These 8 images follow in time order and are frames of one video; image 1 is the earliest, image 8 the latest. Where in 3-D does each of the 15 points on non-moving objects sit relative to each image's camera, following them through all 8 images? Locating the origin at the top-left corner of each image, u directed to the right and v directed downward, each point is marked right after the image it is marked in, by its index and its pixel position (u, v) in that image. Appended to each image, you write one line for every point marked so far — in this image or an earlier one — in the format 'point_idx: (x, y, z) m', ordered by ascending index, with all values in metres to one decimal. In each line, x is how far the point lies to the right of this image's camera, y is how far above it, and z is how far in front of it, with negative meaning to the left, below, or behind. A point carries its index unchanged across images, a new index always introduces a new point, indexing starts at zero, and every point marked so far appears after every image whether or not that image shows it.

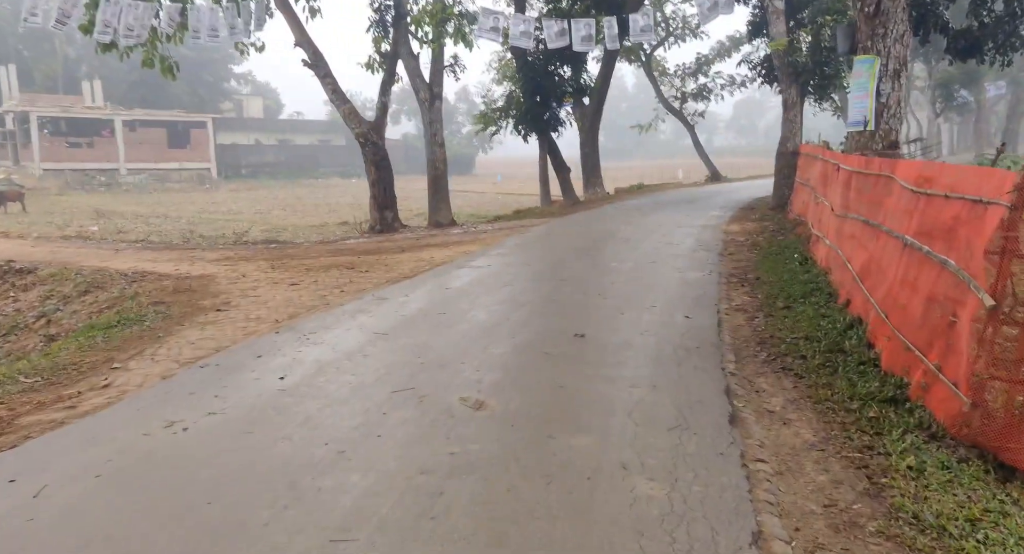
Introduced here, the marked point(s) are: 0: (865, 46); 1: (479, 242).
0: (+3.9, +2.6, +9.3) m
1: (-0.5, +0.6, +13.9) m
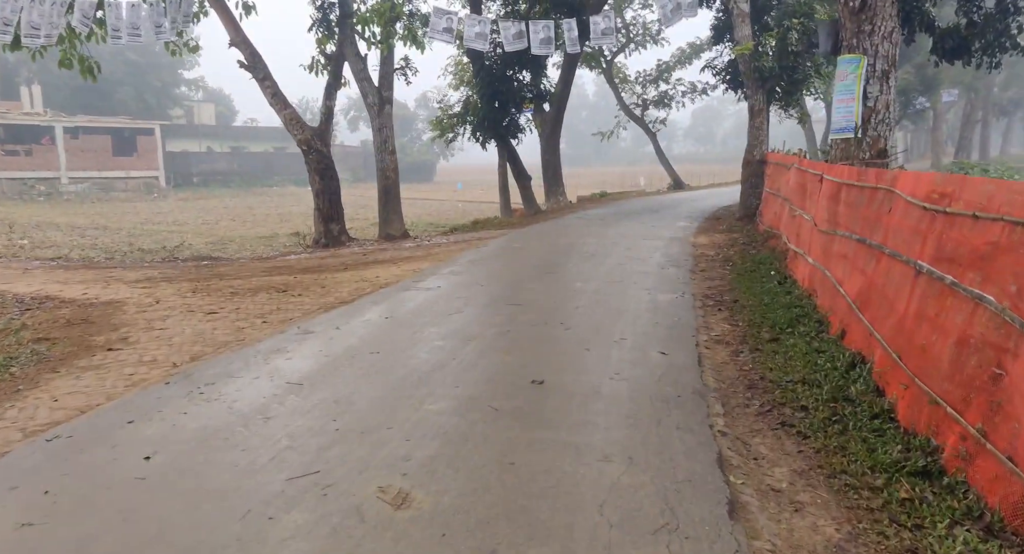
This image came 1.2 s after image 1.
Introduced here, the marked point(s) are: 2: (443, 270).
0: (+3.4, +2.3, +8.5) m
1: (-1.2, +0.3, +12.8) m
2: (-0.9, +0.1, +11.0) m
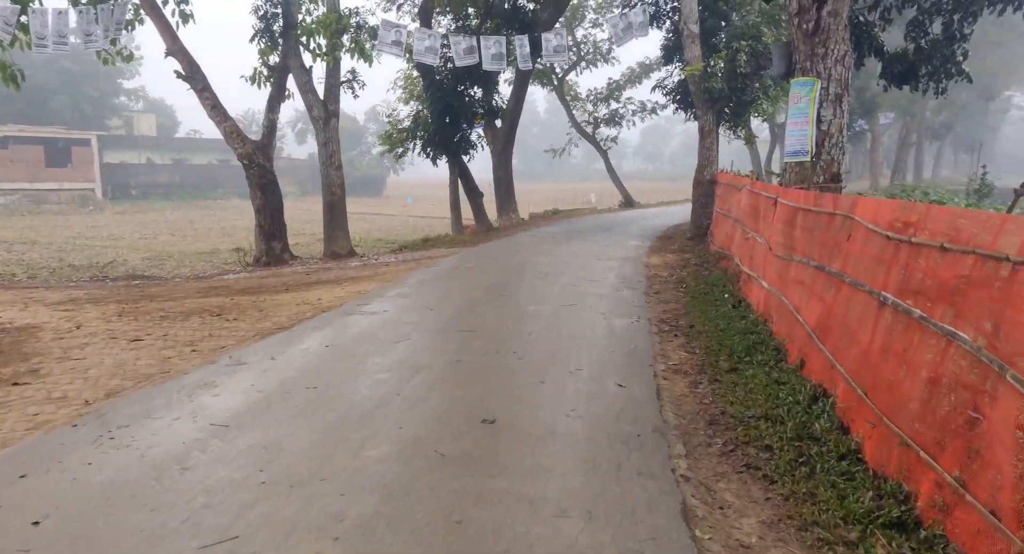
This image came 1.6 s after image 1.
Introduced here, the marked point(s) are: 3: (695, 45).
0: (+2.9, +2.1, +8.3) m
1: (-2.0, 0.0, +12.4) m
2: (-1.5, -0.2, +10.5) m
3: (+3.8, +4.8, +17.4) m
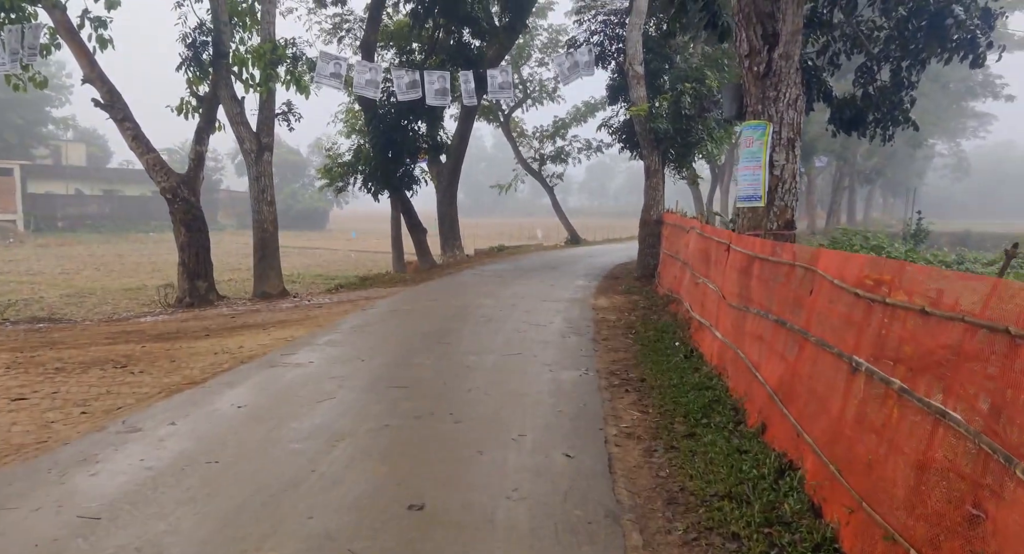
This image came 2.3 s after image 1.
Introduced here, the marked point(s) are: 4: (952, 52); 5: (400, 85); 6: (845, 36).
0: (+2.3, +1.6, +8.0) m
1: (-2.8, -0.6, +11.6) m
2: (-2.3, -0.7, +9.8) m
3: (+2.7, +3.9, +17.2) m
4: (+5.1, +2.6, +9.7) m
5: (-2.2, +3.8, +16.7) m
6: (+4.2, +3.0, +10.2) m
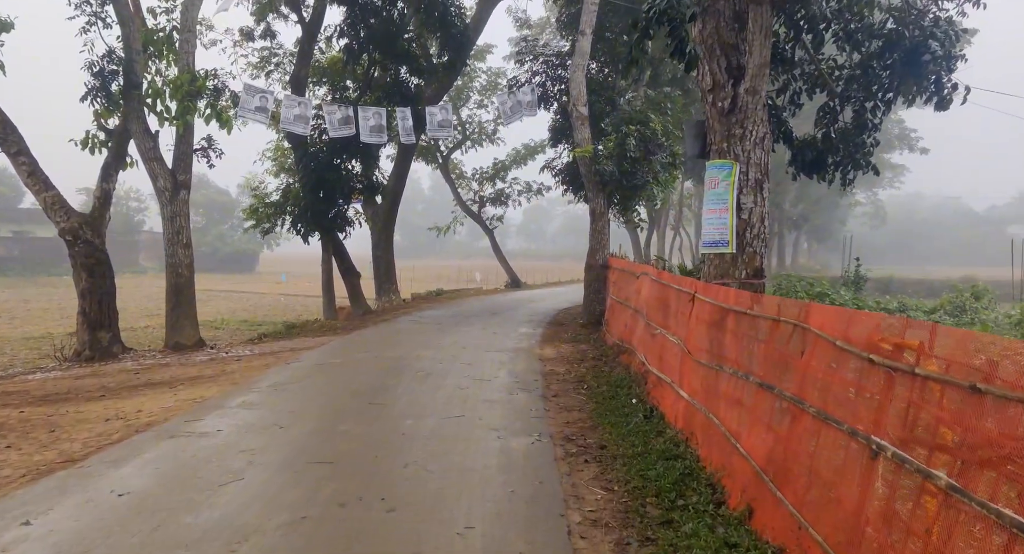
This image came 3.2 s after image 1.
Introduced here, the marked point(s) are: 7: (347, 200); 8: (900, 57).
0: (+1.8, +1.1, +7.3) m
1: (-3.6, -1.2, +10.4) m
2: (-2.9, -1.3, +8.7) m
3: (+1.5, +3.0, +16.7) m
4: (+4.5, +2.0, +9.3) m
5: (-3.4, +2.9, +15.7) m
6: (+3.5, +2.4, +9.7) m
7: (-3.9, +1.8, +19.8) m
8: (+4.2, +2.4, +9.3) m
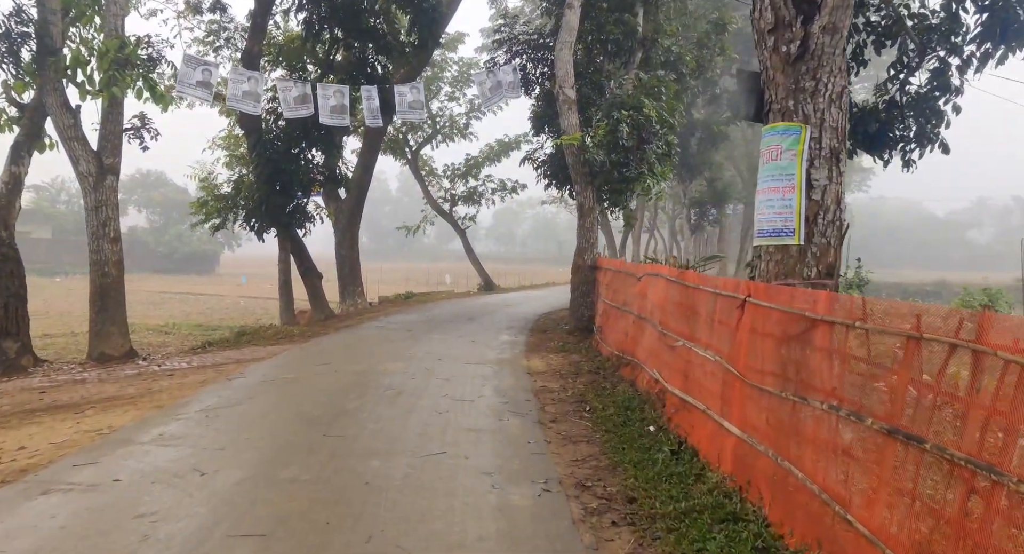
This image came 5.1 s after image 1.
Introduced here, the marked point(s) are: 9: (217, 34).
0: (+1.8, +1.1, +5.6) m
1: (-3.7, -1.2, +8.5) m
2: (-3.0, -1.3, +6.8) m
3: (+1.1, +3.0, +15.0) m
4: (+4.4, +2.0, +7.7) m
5: (-3.7, +2.9, +13.8) m
6: (+3.4, +2.4, +8.1) m
7: (-4.4, +1.8, +17.9) m
8: (+4.2, +2.4, +7.7) m
9: (-5.7, +4.6, +16.1) m
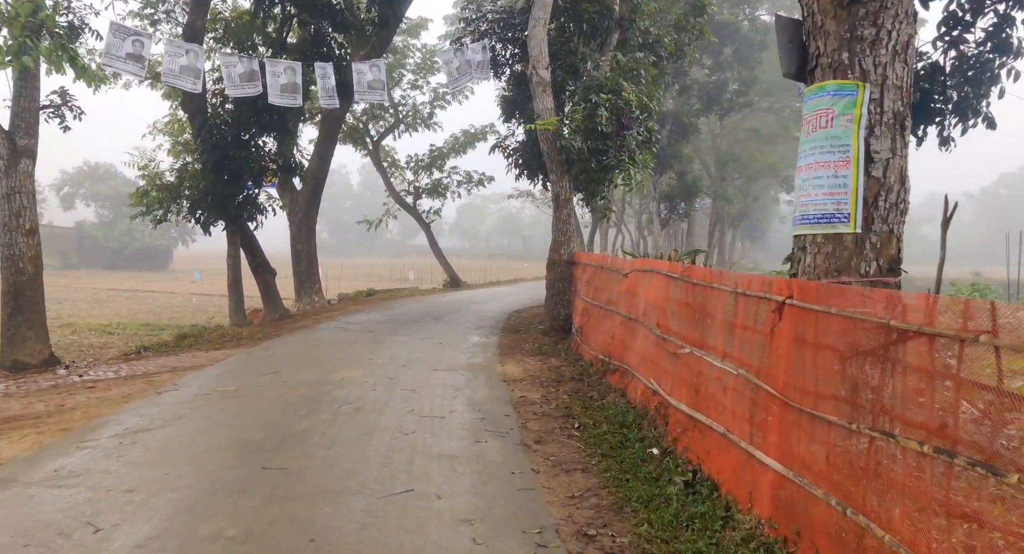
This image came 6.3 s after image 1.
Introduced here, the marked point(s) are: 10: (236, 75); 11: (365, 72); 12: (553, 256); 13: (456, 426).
0: (+1.7, +1.2, +4.5) m
1: (-3.9, -1.2, +7.2) m
2: (-3.1, -1.2, +5.5) m
3: (+0.6, +3.0, +13.8) m
4: (+4.2, +2.1, +6.7) m
5: (-4.2, +3.0, +12.5) m
6: (+3.2, +2.4, +7.1) m
7: (-5.0, +1.9, +16.5) m
8: (+4.0, +2.5, +6.7) m
9: (-6.2, +4.7, +14.6) m
10: (-4.1, +3.0, +12.4) m
11: (-2.4, +3.3, +13.7) m
12: (+0.7, +0.3, +13.5) m
13: (-0.5, -1.3, +7.1) m
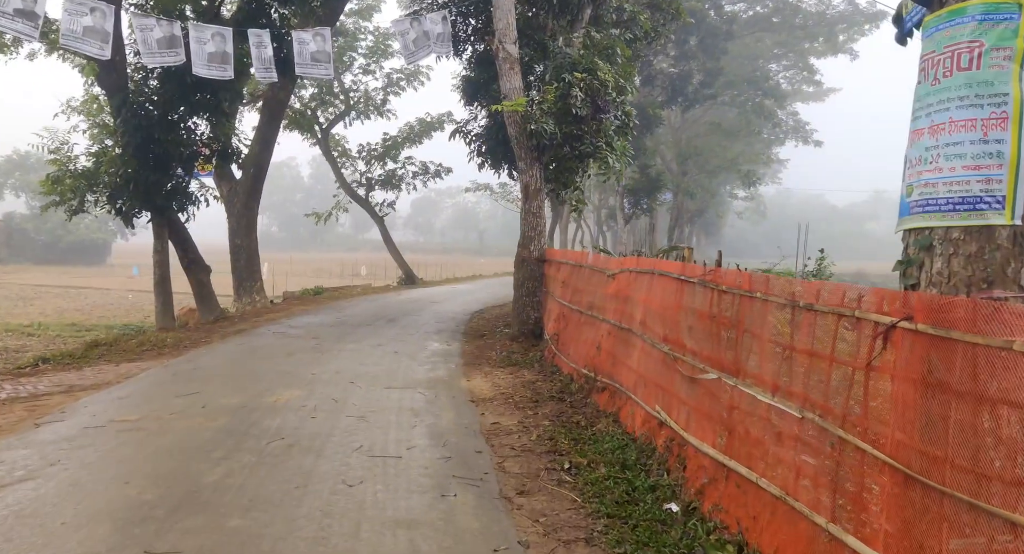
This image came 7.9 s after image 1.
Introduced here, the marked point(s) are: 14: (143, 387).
0: (+1.7, +1.1, +3.1) m
1: (-4.1, -1.2, +5.5) m
2: (-3.2, -1.3, +3.8) m
3: (+0.1, +3.0, +12.3) m
4: (+4.1, +2.0, +5.4) m
5: (-4.6, +3.0, +10.7) m
6: (+3.0, +2.4, +5.7) m
7: (-5.7, +1.9, +14.6) m
8: (+3.8, +2.4, +5.3) m
9: (-6.8, +4.7, +12.7) m
10: (-4.5, +3.0, +10.6) m
11: (-3.0, +3.3, +12.1) m
12: (+0.2, +0.4, +12.0) m
13: (-0.7, -1.3, +5.5) m
14: (-3.6, -1.1, +8.2) m
